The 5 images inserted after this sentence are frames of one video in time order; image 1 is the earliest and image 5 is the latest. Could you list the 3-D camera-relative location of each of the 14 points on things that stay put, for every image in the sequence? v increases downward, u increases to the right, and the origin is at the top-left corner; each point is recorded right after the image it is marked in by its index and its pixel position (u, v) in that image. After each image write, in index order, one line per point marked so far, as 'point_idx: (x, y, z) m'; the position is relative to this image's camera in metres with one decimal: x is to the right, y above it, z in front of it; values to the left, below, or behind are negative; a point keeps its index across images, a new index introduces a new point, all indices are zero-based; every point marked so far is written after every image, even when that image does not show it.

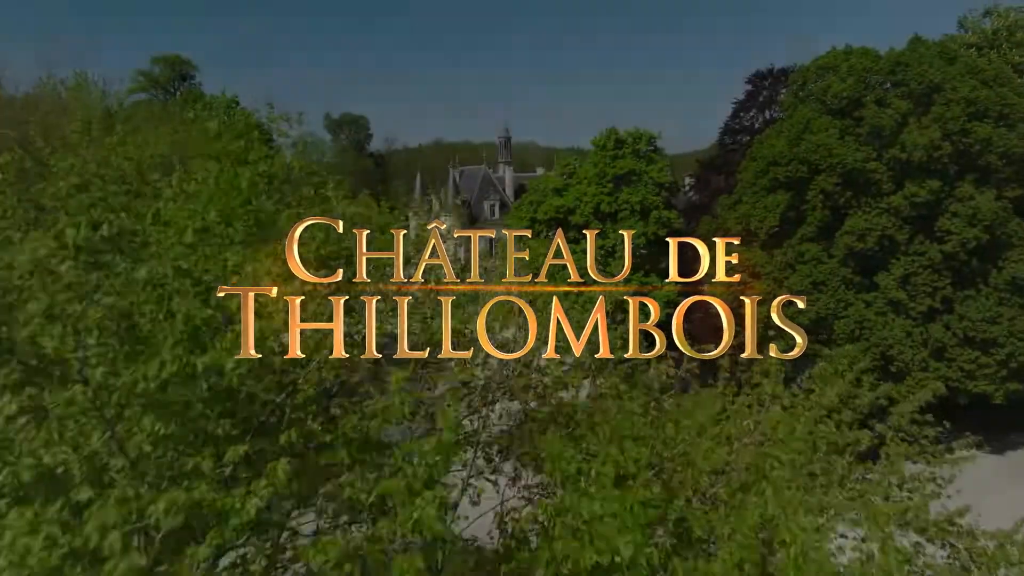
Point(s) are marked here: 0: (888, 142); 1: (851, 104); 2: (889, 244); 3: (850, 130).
0: (+9.7, +3.8, +18.9) m
1: (+9.0, +4.9, +19.4) m
2: (+9.8, +1.2, +19.0) m
3: (+8.9, +4.2, +19.3) m
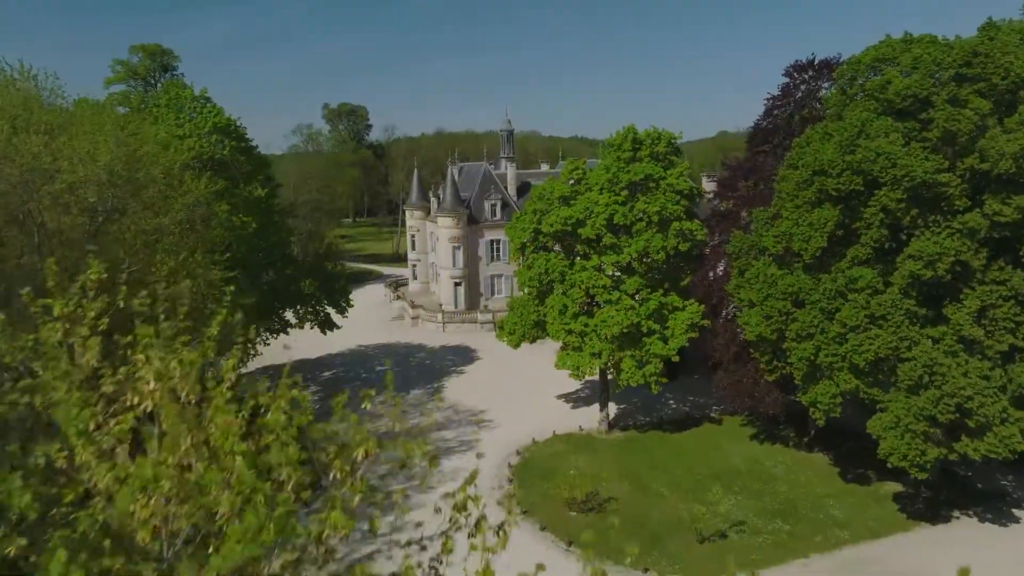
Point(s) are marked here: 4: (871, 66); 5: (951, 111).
0: (+9.7, +3.0, +15.8) m
1: (+9.0, +4.1, +16.3) m
2: (+9.8, +0.4, +15.9) m
3: (+8.9, +3.4, +16.2) m
4: (+8.5, +5.3, +17.3) m
5: (+9.3, +3.8, +15.6) m
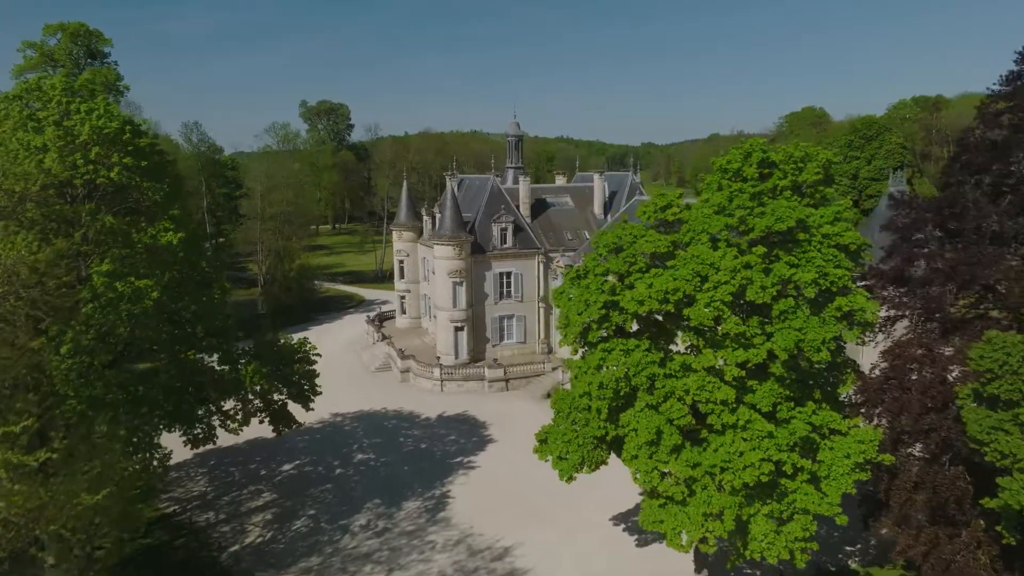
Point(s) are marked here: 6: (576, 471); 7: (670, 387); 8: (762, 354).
0: (+11.1, +0.8, +7.2) m
1: (+10.4, +1.9, +7.6) m
2: (+11.2, -1.8, +7.3) m
3: (+10.3, +1.2, +7.6) m
4: (+9.9, +3.0, +8.7) m
5: (+10.7, +1.5, +7.0) m
6: (+1.4, -4.0, +16.2) m
7: (+3.1, -1.9, +14.4) m
8: (+4.7, -1.2, +13.8) m
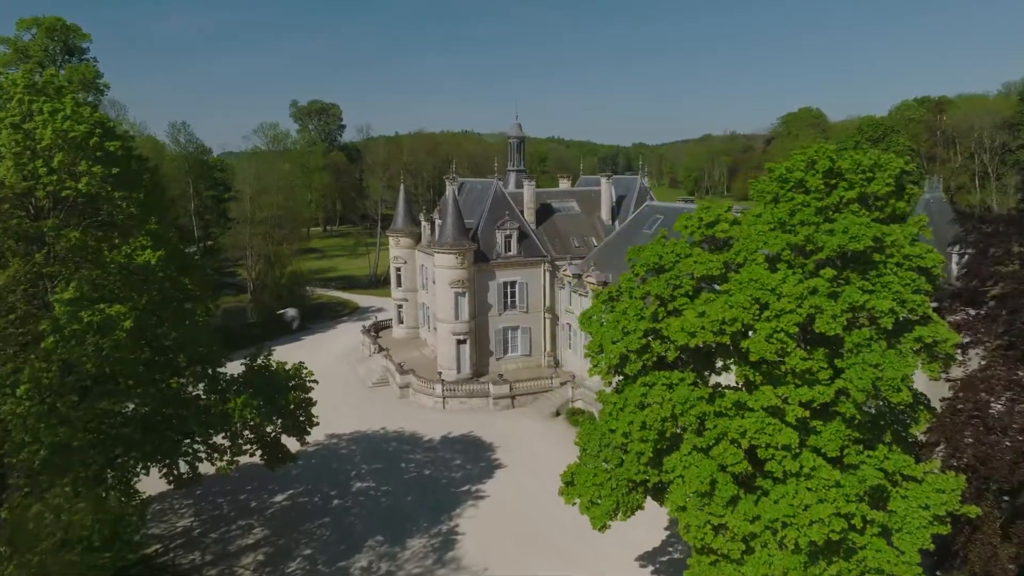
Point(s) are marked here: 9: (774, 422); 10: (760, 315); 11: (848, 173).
0: (+11.7, +0.3, +5.5) m
1: (+10.9, +1.4, +5.9) m
2: (+11.8, -2.3, +5.6) m
3: (+10.9, +0.7, +5.8) m
4: (+10.5, +2.6, +7.0) m
5: (+11.3, +1.1, +5.3) m
6: (+1.9, -4.5, +14.4) m
7: (+3.6, -2.4, +12.6) m
8: (+5.2, -1.7, +11.9) m
9: (+4.4, -2.3, +12.3) m
10: (+4.1, -0.4, +12.2) m
11: (+5.8, +2.0, +12.7) m
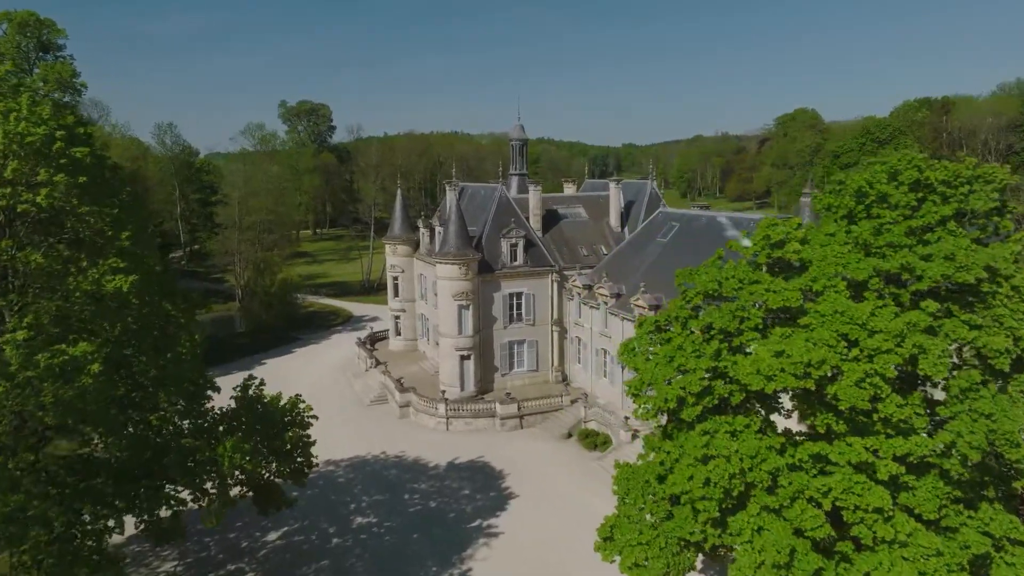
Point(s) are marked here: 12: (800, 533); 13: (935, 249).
0: (+12.4, -0.2, +3.7) m
1: (+11.6, +0.9, +4.1) m
2: (+12.5, -2.8, +3.8) m
3: (+11.6, +0.3, +4.0) m
4: (+11.1, +2.1, +5.2) m
5: (+12.0, +0.6, +3.5) m
6: (+2.5, -5.0, +12.5) m
7: (+4.2, -2.9, +10.7) m
8: (+5.8, -2.2, +10.1) m
9: (+5.0, -2.7, +10.4) m
10: (+4.7, -0.9, +10.3) m
11: (+6.4, +1.5, +10.9) m
12: (+4.2, -3.5, +10.6) m
13: (+6.1, +0.6, +10.3) m
